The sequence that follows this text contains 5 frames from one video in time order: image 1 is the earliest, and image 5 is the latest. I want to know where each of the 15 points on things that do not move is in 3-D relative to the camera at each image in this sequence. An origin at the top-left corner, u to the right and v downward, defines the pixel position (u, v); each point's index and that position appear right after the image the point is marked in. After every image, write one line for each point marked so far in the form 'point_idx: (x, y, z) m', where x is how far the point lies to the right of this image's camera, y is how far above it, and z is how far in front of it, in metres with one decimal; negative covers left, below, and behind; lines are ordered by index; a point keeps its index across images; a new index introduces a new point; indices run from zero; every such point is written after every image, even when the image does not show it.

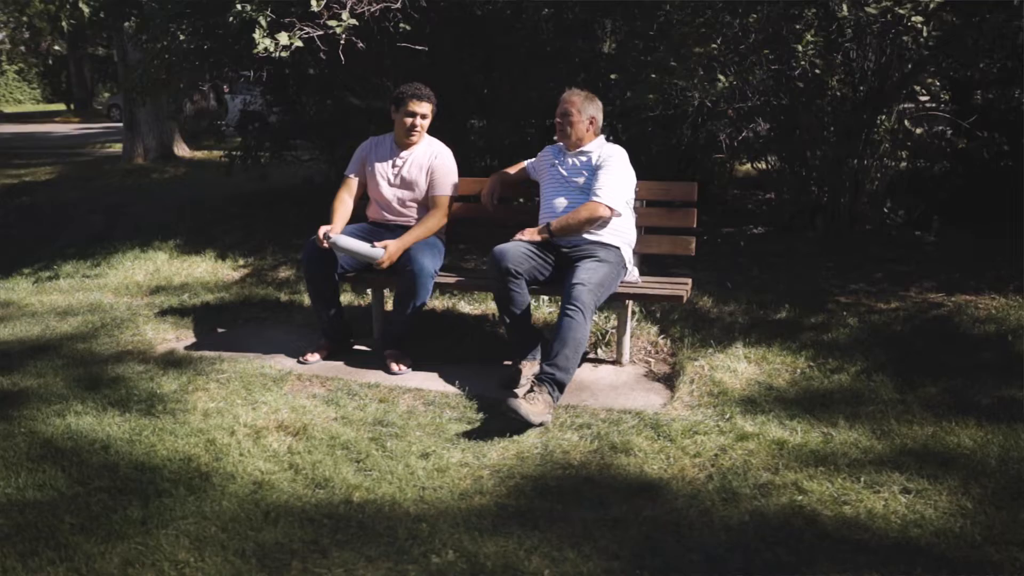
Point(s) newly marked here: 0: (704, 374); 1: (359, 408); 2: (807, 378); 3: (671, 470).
0: (+1.2, -0.5, +4.8) m
1: (-0.9, -0.7, +4.6) m
2: (+1.8, -0.5, +4.7) m
3: (+0.8, -0.9, +3.8) m
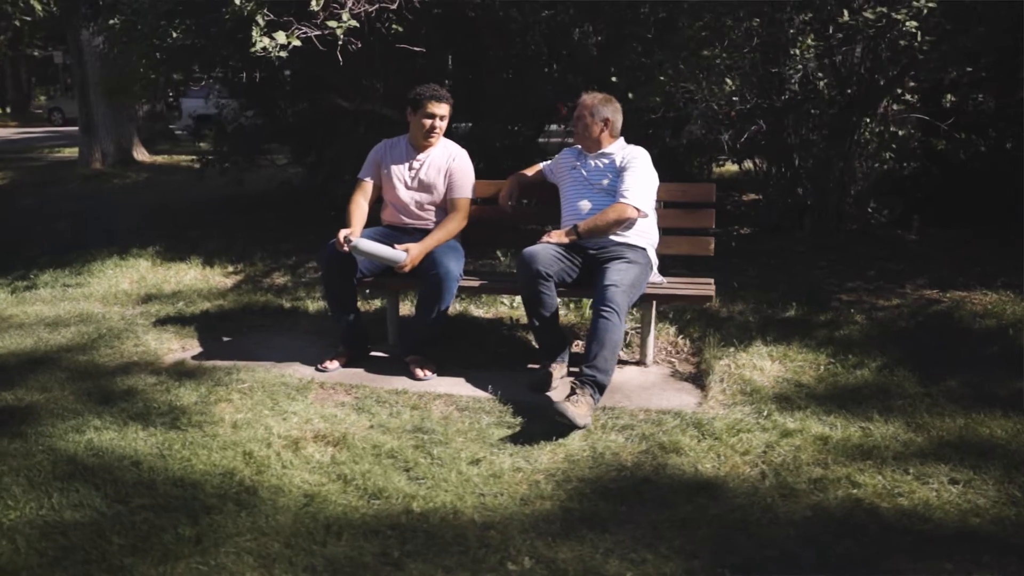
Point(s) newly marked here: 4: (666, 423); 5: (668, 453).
0: (+1.4, -0.5, +4.8) m
1: (-0.7, -0.7, +4.5) m
2: (+2.0, -0.5, +4.8) m
3: (+1.1, -0.9, +3.8) m
4: (+0.9, -0.8, +4.3) m
5: (+0.8, -0.9, +4.0) m
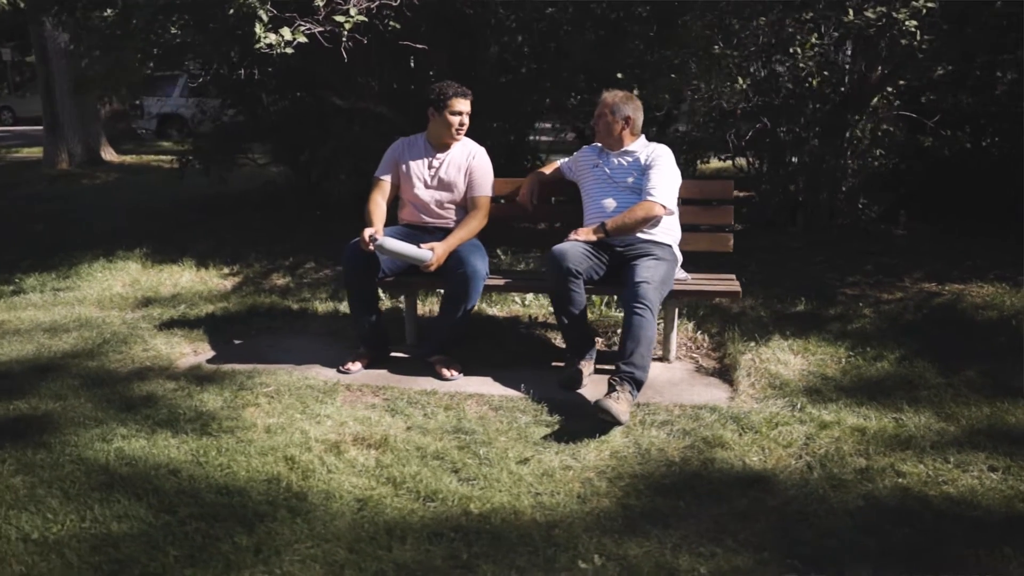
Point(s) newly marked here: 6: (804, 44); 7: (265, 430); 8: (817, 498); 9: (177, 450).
0: (+1.6, -0.5, +4.9) m
1: (-0.5, -0.7, +4.4) m
2: (+2.2, -0.5, +4.9) m
3: (+1.3, -0.9, +3.9) m
4: (+1.1, -0.7, +4.3) m
5: (+1.0, -0.8, +4.0) m
6: (+2.6, +2.2, +7.0) m
7: (-1.4, -0.8, +4.2) m
8: (+1.4, -1.0, +3.6) m
9: (-1.7, -0.8, +4.0) m
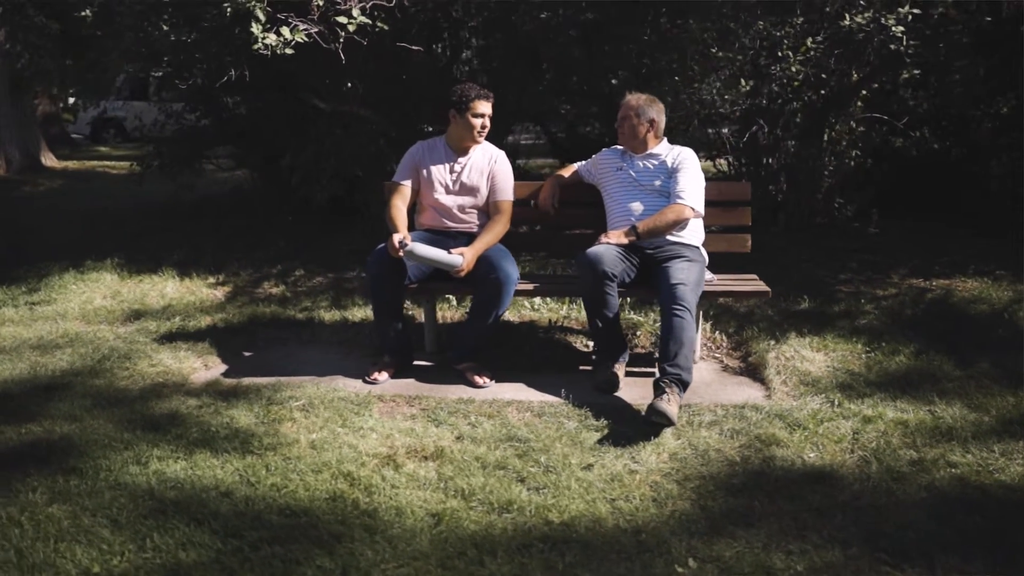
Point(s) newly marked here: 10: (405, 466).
0: (+1.8, -0.5, +5.0) m
1: (-0.2, -0.8, +4.4) m
2: (+2.4, -0.5, +5.1) m
3: (+1.6, -0.9, +4.0) m
4: (+1.3, -0.7, +4.4) m
5: (+1.3, -0.8, +4.1) m
6: (+2.6, +2.2, +7.2) m
7: (-1.1, -0.8, +4.1) m
8: (+1.8, -1.0, +3.7) m
9: (-1.4, -0.9, +3.8) m
10: (-0.5, -0.9, +3.9) m
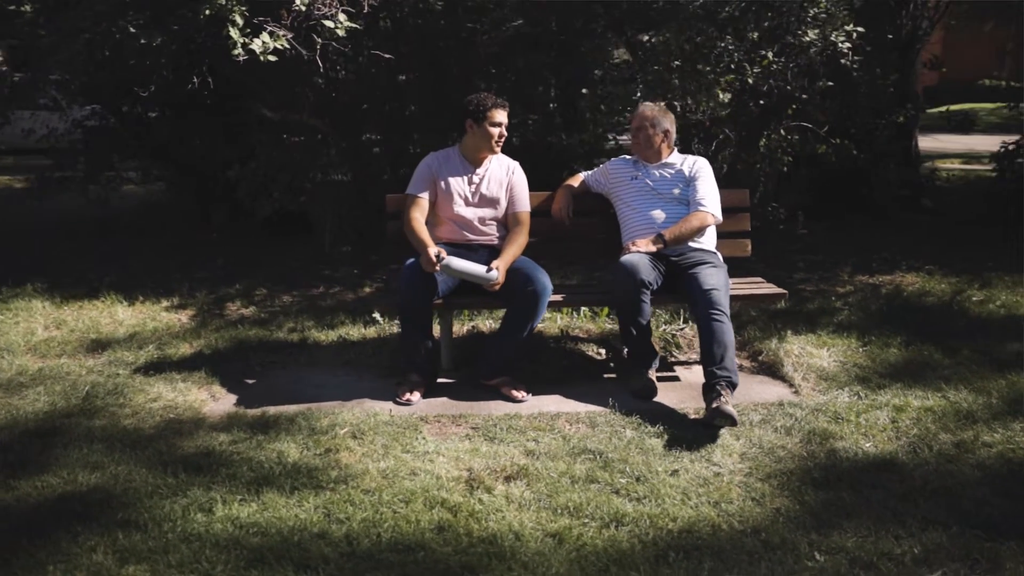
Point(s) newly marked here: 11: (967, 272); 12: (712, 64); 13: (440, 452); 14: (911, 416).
0: (+2.0, -0.5, +5.3) m
1: (+0.1, -0.8, +4.3) m
2: (+2.6, -0.5, +5.4) m
3: (+2.0, -0.9, +4.2) m
4: (+1.7, -0.7, +4.6) m
5: (+1.7, -0.8, +4.3) m
6: (+2.3, +2.2, +7.6) m
7: (-0.7, -0.9, +3.8) m
8: (+2.2, -0.9, +3.9) m
9: (-1.0, -1.0, +3.5) m
10: (-0.1, -1.0, +3.7) m
11: (+4.4, +0.2, +7.5) m
12: (+1.9, +2.2, +7.5) m
13: (-0.4, -0.9, +4.1) m
14: (+2.3, -0.8, +4.5) m
